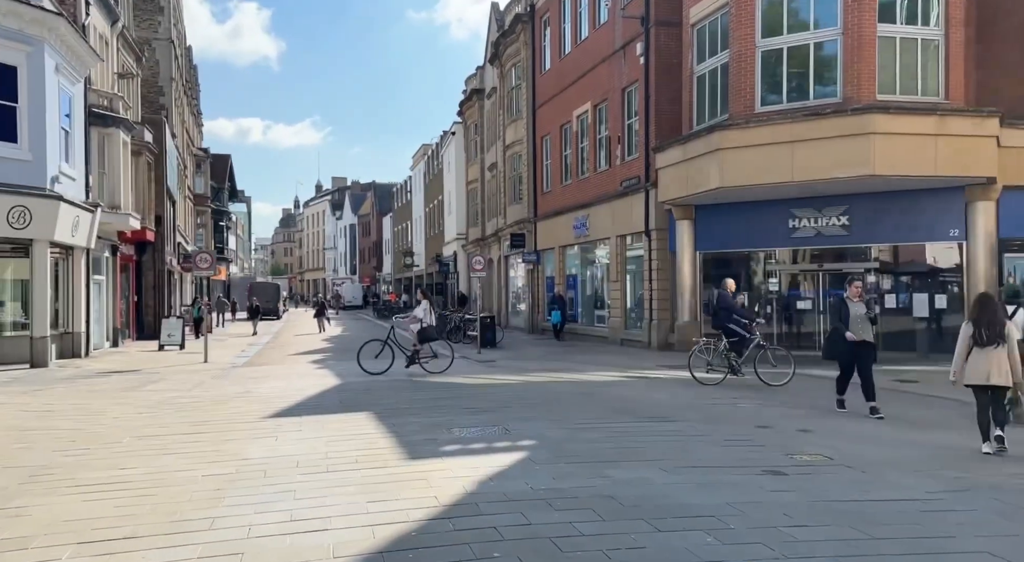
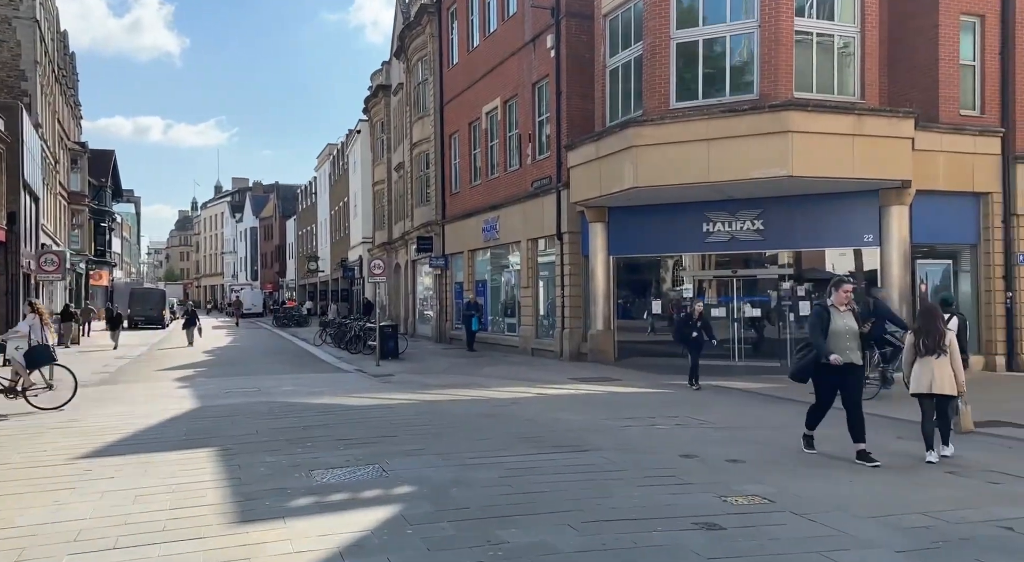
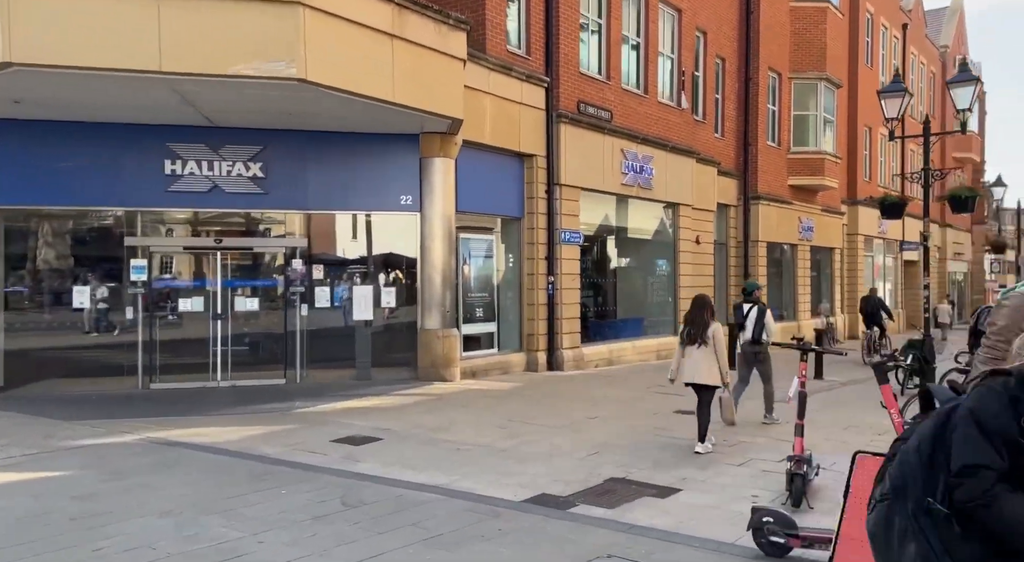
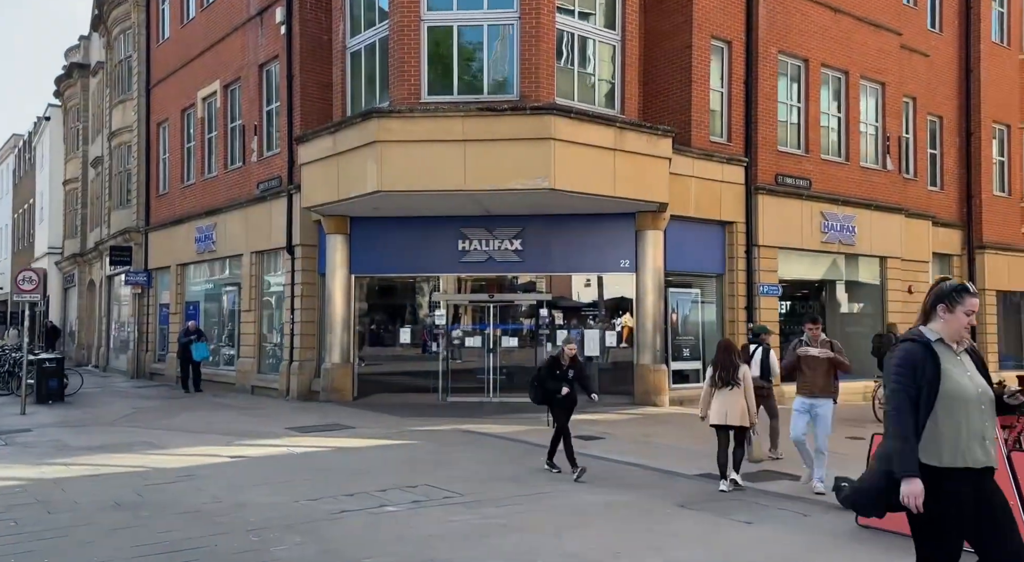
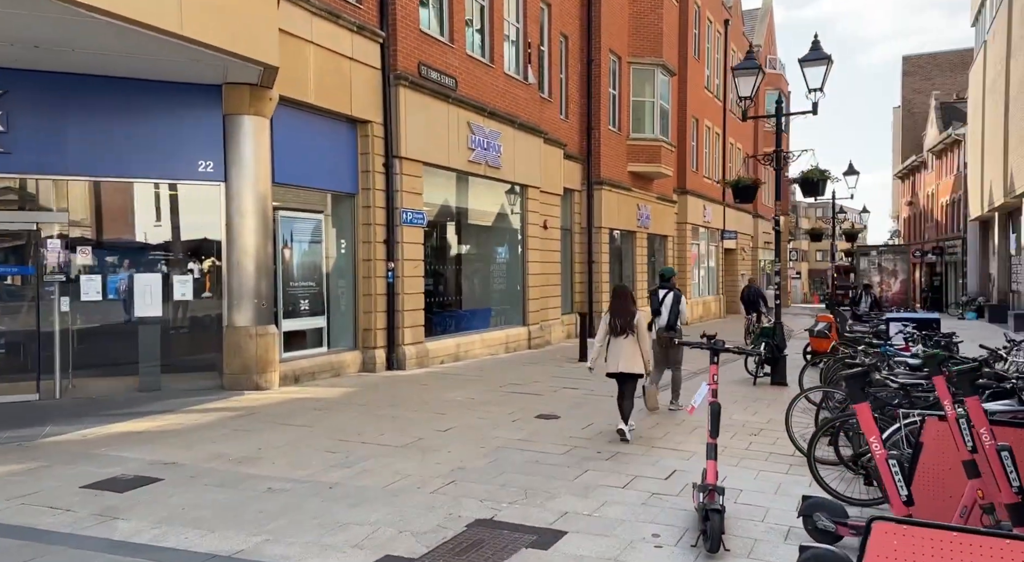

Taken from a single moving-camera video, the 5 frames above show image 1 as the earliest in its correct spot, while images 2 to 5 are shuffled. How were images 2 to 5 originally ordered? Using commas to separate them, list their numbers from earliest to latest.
2, 4, 3, 5
